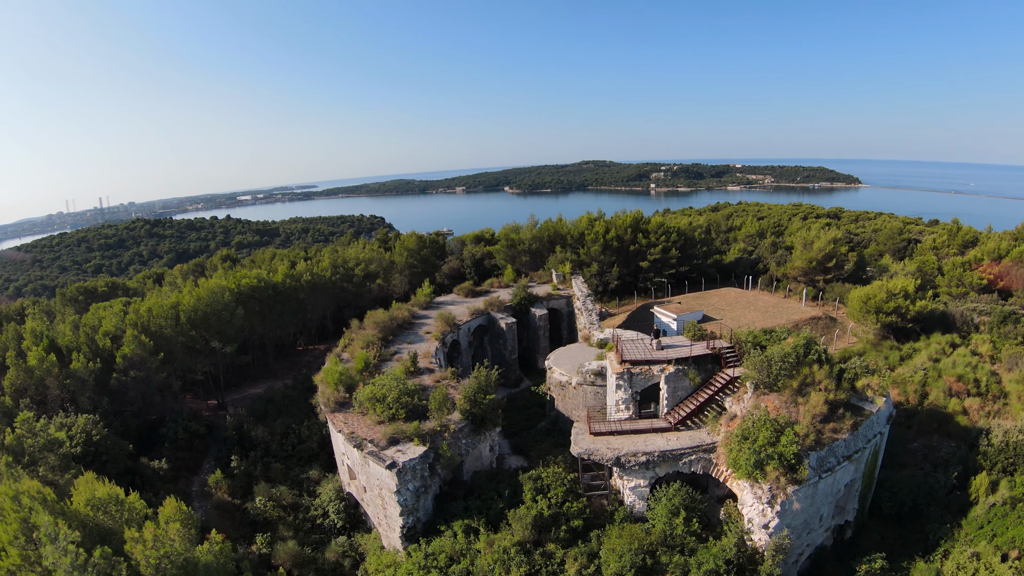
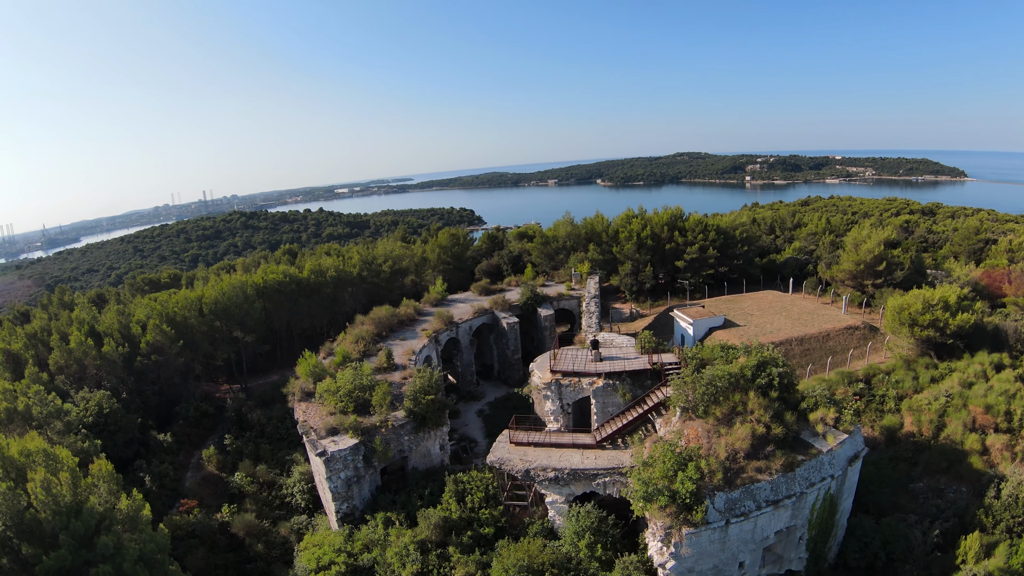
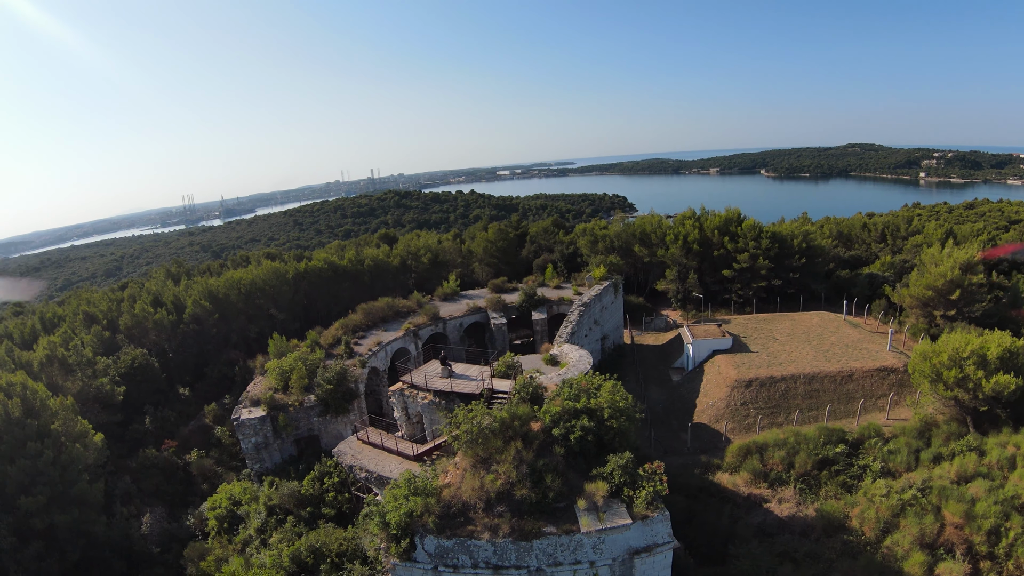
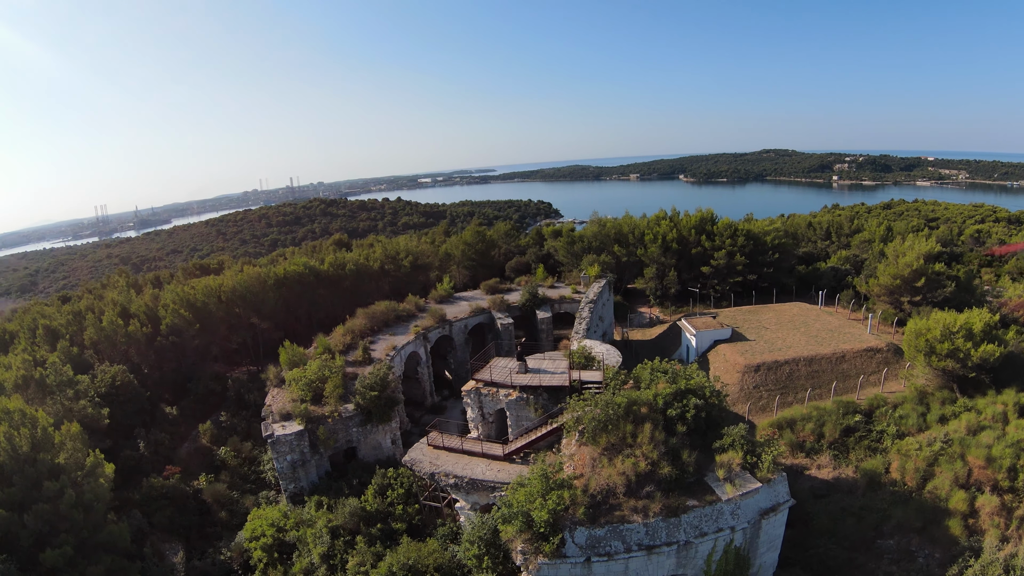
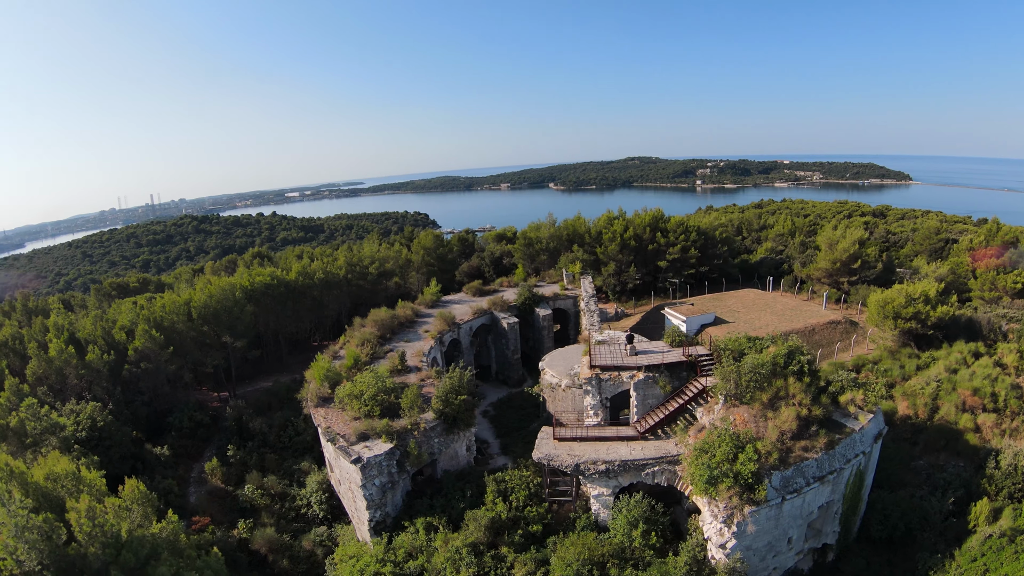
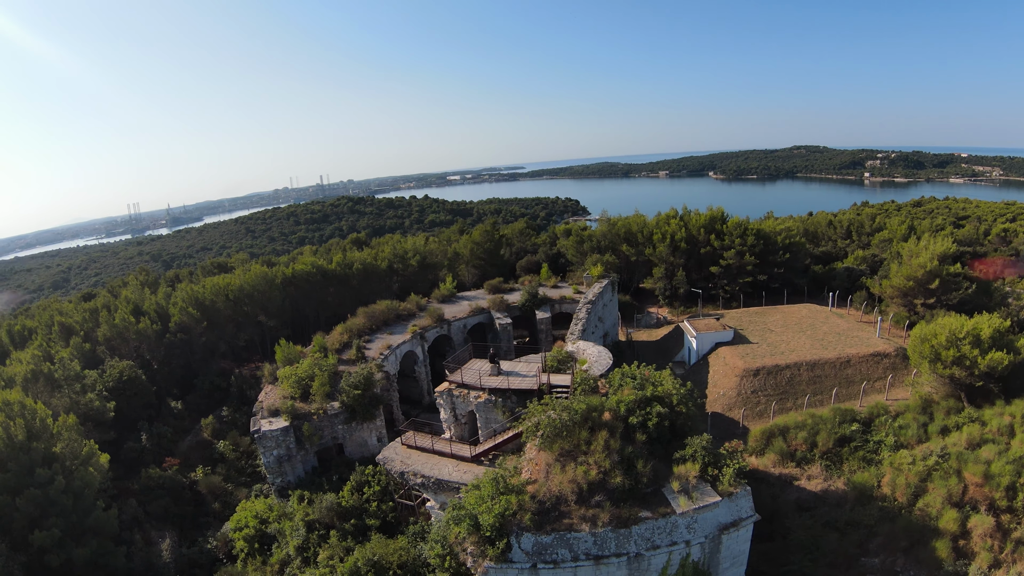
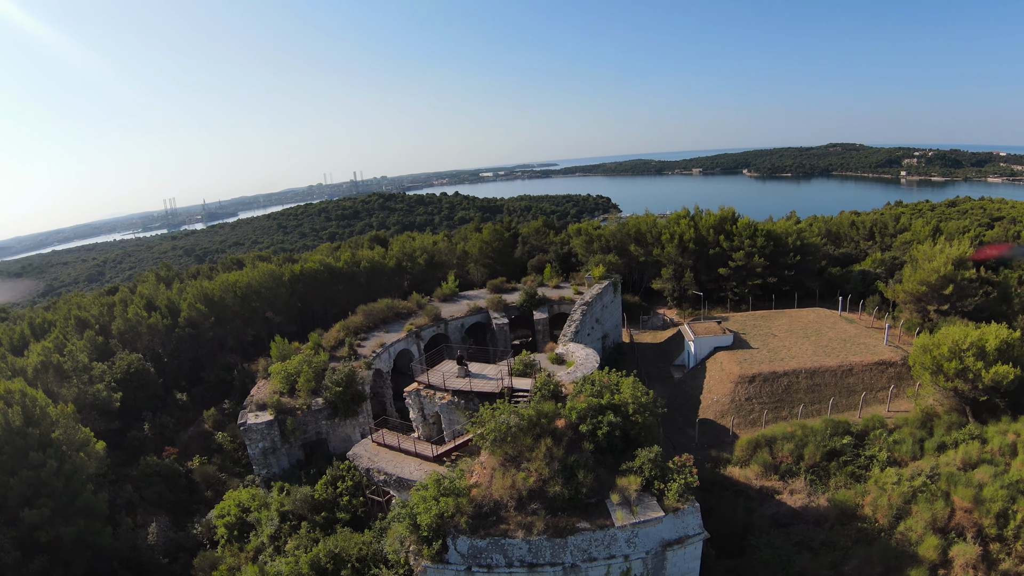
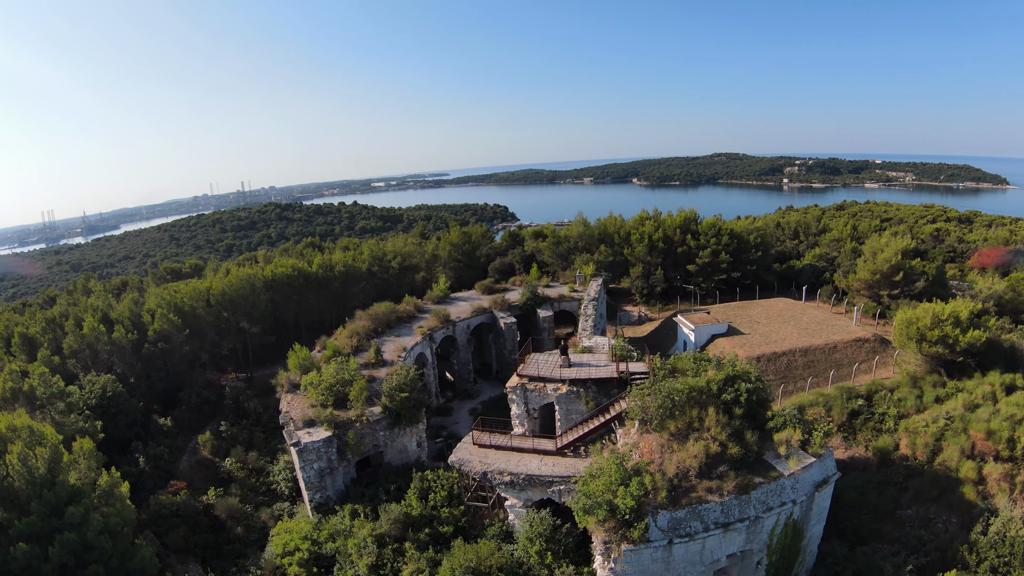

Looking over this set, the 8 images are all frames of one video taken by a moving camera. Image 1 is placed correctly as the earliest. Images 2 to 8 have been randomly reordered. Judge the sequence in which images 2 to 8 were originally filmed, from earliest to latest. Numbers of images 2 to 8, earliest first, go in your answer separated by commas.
5, 2, 8, 4, 6, 7, 3
